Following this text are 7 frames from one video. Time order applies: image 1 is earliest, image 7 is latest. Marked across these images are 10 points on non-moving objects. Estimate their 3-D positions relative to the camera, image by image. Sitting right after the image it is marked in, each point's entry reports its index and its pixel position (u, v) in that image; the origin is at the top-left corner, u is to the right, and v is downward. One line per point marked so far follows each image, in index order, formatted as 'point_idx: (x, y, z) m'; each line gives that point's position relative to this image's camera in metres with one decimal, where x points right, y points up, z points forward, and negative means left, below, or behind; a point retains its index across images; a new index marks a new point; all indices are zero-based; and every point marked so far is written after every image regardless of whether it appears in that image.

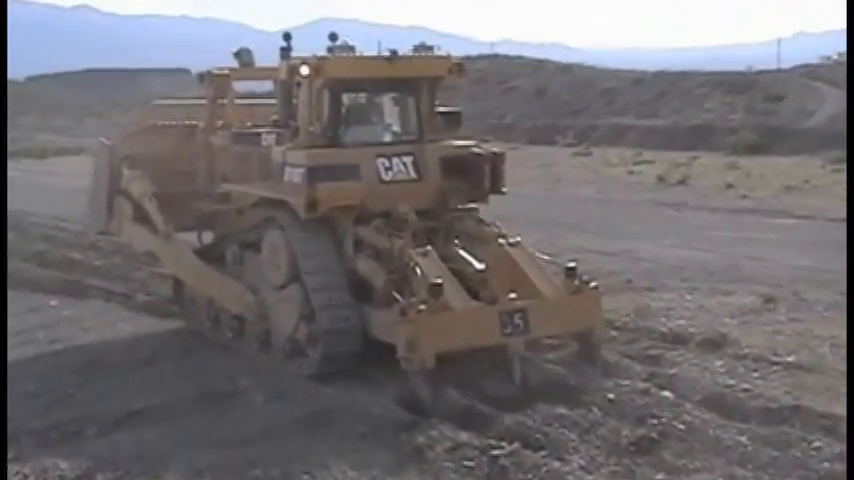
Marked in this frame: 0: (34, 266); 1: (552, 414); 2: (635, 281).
0: (-4.9, -0.3, +18.3) m
1: (+1.0, -1.2, +11.4) m
2: (+2.4, -0.5, +16.8) m
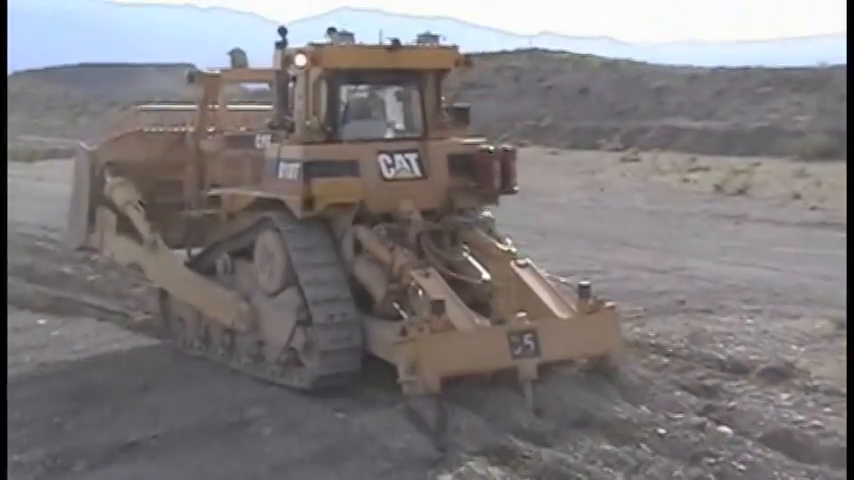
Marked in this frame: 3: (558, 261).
0: (-4.6, -0.4, +16.5) m
1: (+1.1, -1.3, +9.5) m
2: (+2.6, -0.6, +14.9) m
3: (+1.5, -0.2, +17.6) m
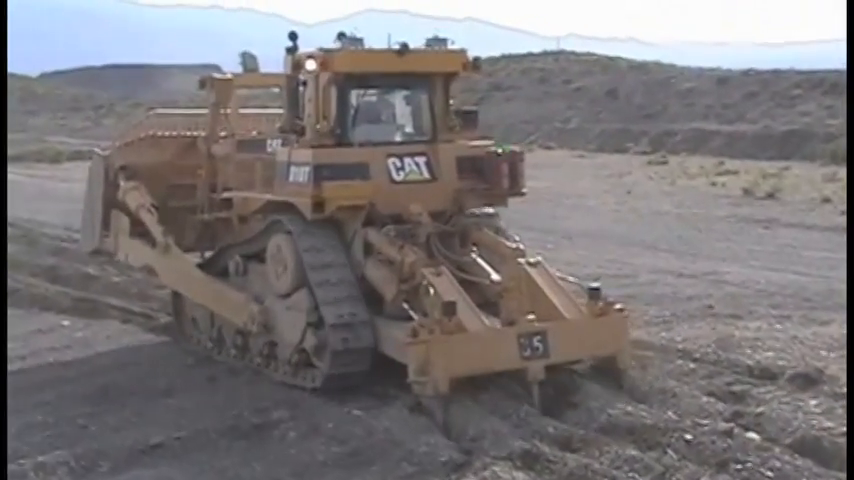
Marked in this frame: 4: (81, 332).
0: (-4.3, -0.4, +16.5) m
1: (+1.2, -1.3, +9.3) m
2: (+2.9, -0.7, +14.7) m
3: (+1.8, -0.3, +17.4) m
4: (-3.2, -0.8, +13.7) m
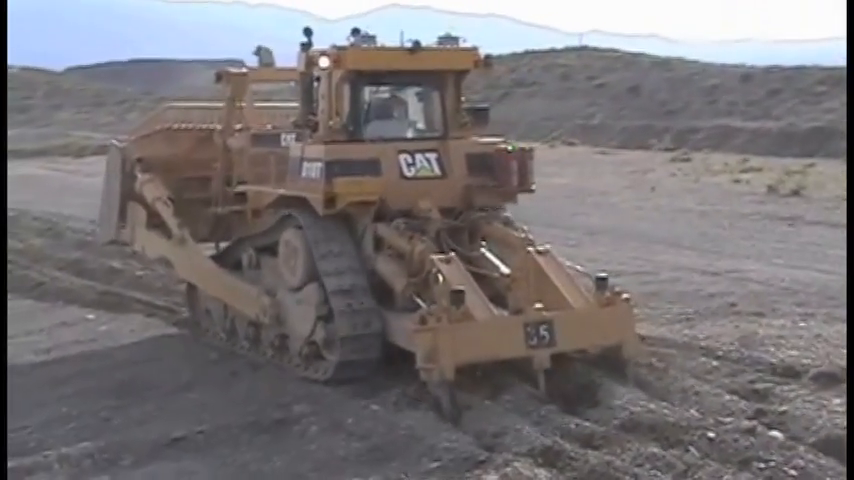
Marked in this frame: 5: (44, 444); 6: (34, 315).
0: (-4.0, -0.4, +16.6) m
1: (+1.3, -1.3, +9.3) m
2: (+3.1, -0.6, +14.6) m
3: (+2.1, -0.2, +17.4) m
4: (-3.0, -0.8, +13.8) m
5: (-2.5, -1.3, +9.9) m
6: (-3.8, -0.7, +14.4) m
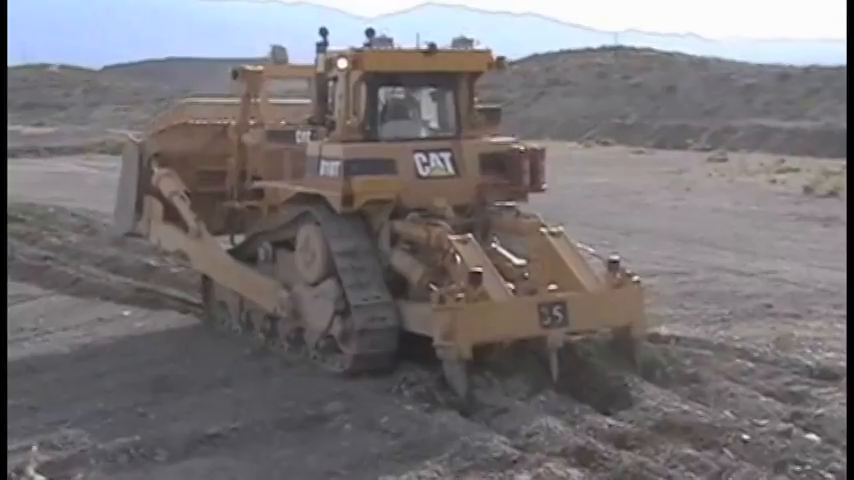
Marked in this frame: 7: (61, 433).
0: (-3.7, -0.3, +16.7) m
1: (+1.5, -1.3, +9.3) m
2: (+3.4, -0.6, +14.5) m
3: (+2.5, -0.2, +17.3) m
4: (-2.7, -0.8, +13.8) m
5: (-2.3, -1.3, +9.9) m
6: (-3.5, -0.7, +14.5) m
7: (-2.5, -1.3, +10.1) m
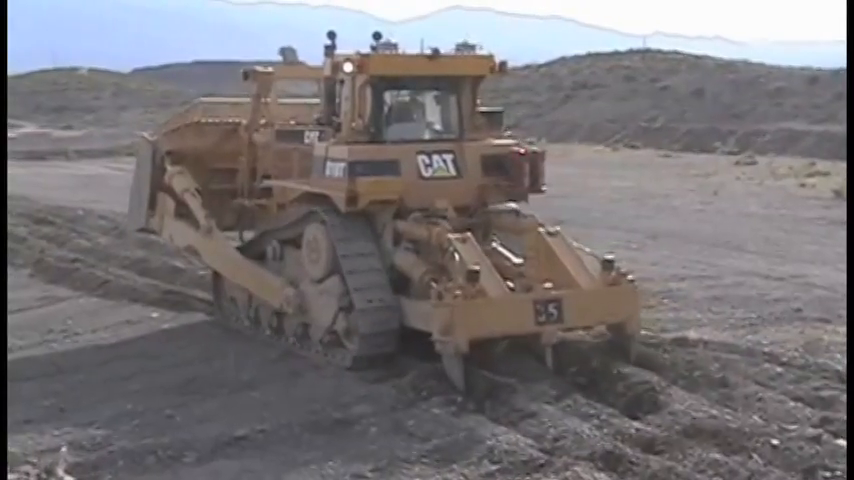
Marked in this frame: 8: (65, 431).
0: (-3.4, -0.3, +16.7) m
1: (+1.7, -1.3, +9.2) m
2: (+3.7, -0.7, +14.5) m
3: (+2.8, -0.3, +17.3) m
4: (-2.4, -0.8, +13.9) m
5: (-2.1, -1.3, +9.9) m
6: (-3.2, -0.7, +14.5) m
7: (-2.3, -1.3, +10.1) m
8: (-2.5, -1.3, +10.2) m
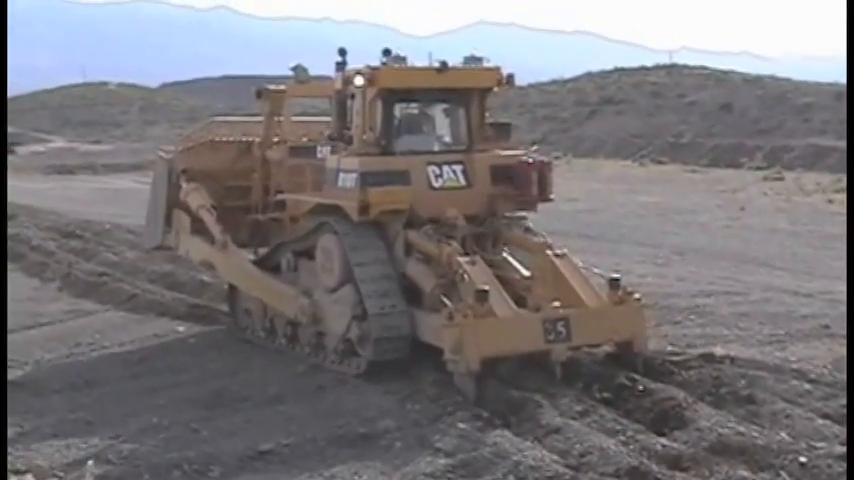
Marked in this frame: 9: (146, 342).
0: (-3.1, -0.5, +16.8) m
1: (+1.9, -1.4, +9.2) m
2: (+3.9, -0.8, +14.4) m
3: (+3.1, -0.5, +17.2) m
4: (-2.2, -0.9, +13.9) m
5: (-2.0, -1.4, +10.0) m
6: (-2.9, -0.8, +14.5) m
7: (-2.1, -1.4, +10.1) m
8: (-2.3, -1.4, +10.2) m
9: (-2.6, -0.9, +13.8) m
